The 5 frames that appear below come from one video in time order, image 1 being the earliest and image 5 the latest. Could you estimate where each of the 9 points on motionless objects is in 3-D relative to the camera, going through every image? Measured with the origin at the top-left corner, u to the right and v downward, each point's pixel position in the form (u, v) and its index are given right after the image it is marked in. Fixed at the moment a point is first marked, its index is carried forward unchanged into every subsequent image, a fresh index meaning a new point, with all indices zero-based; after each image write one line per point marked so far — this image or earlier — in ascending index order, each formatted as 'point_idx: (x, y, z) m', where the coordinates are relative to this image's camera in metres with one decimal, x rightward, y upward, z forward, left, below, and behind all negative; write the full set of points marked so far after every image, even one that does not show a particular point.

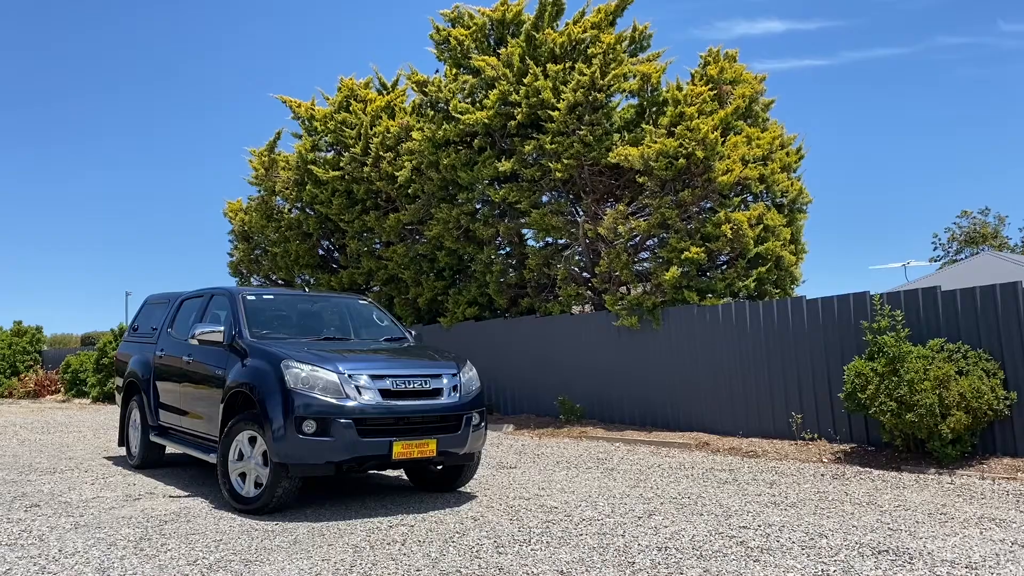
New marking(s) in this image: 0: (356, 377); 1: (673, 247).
0: (-1.2, -0.7, +6.4) m
1: (+2.4, +0.6, +12.2) m
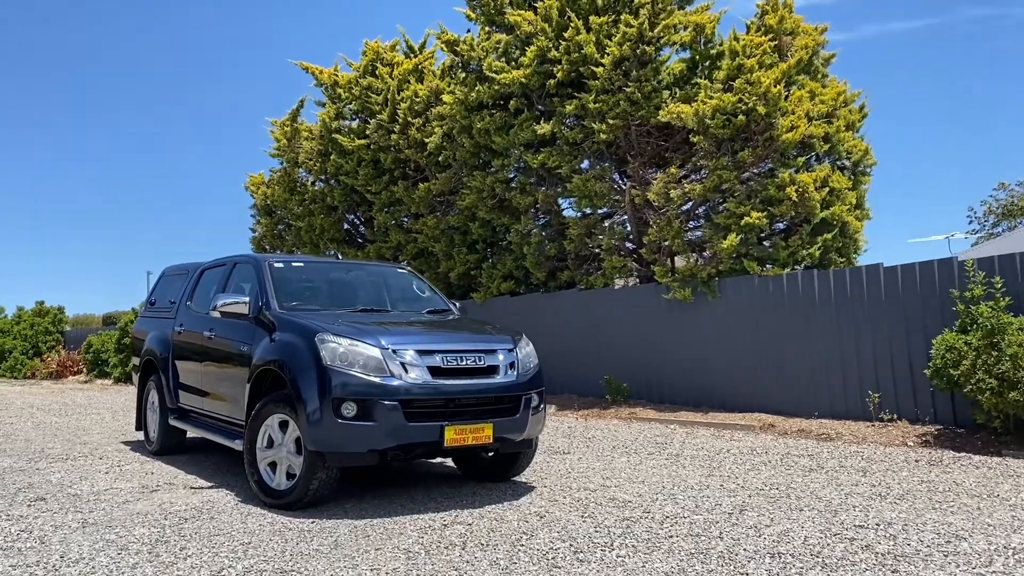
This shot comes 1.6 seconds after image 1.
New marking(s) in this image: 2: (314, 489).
0: (-0.7, -0.4, +5.6) m
1: (+3.0, +1.0, +11.2) m
2: (-1.3, -1.3, +5.5) m
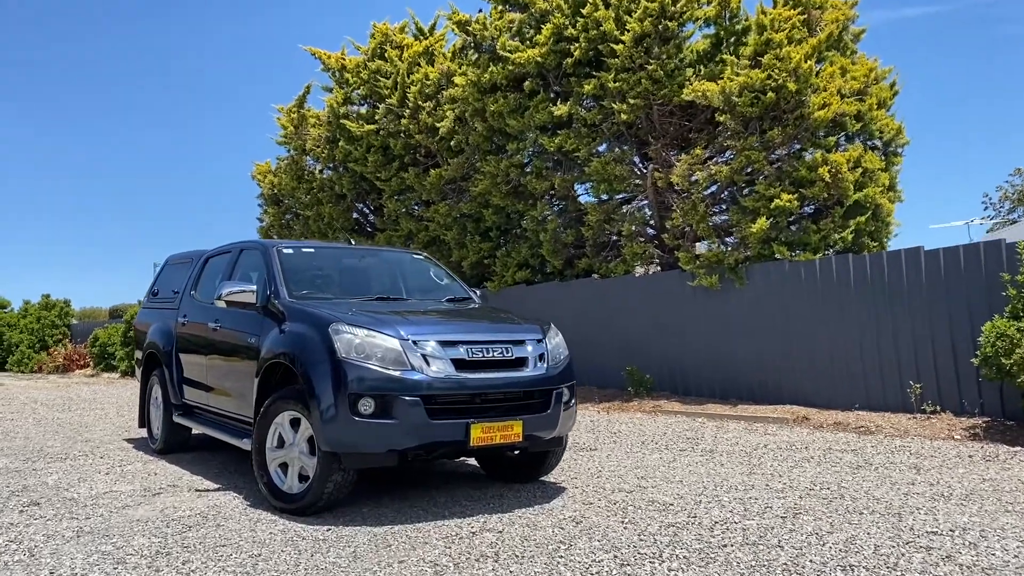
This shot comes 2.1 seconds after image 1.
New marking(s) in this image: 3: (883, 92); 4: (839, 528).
0: (-0.5, -0.3, +5.1) m
1: (+3.2, +1.2, +10.7) m
2: (-1.1, -1.3, +5.1) m
3: (+5.3, +2.8, +11.7) m
4: (+1.9, -1.4, +4.7) m
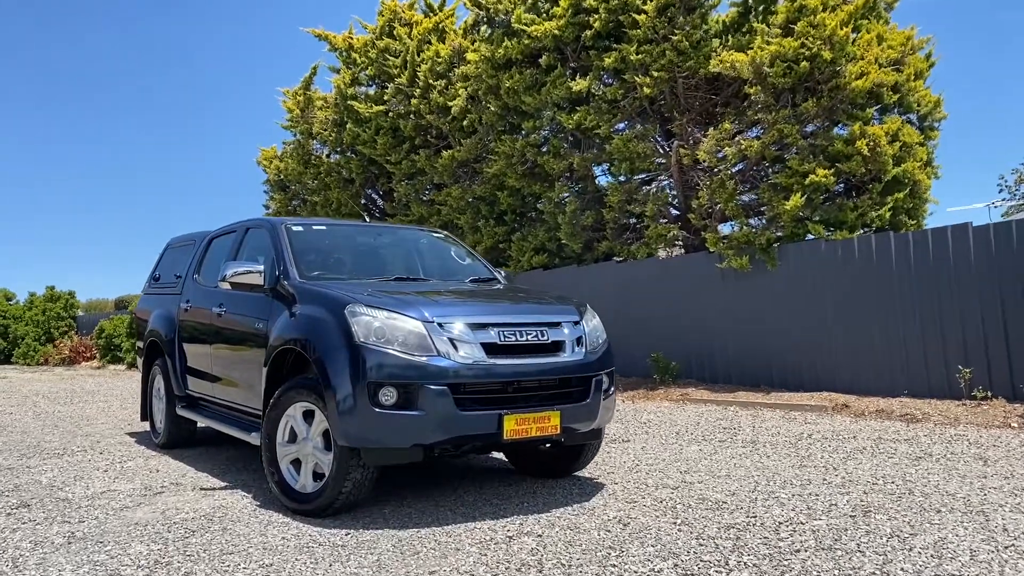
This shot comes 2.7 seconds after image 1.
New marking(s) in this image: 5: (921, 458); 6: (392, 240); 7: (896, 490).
0: (-0.3, -0.2, +4.6) m
1: (+3.4, +1.4, +10.1) m
2: (-0.9, -1.1, +4.6) m
3: (+5.5, +3.0, +11.1) m
4: (+2.1, -1.2, +4.2) m
5: (+3.1, -1.3, +6.2) m
6: (-0.9, +0.4, +6.5) m
7: (+2.4, -1.3, +5.2) m
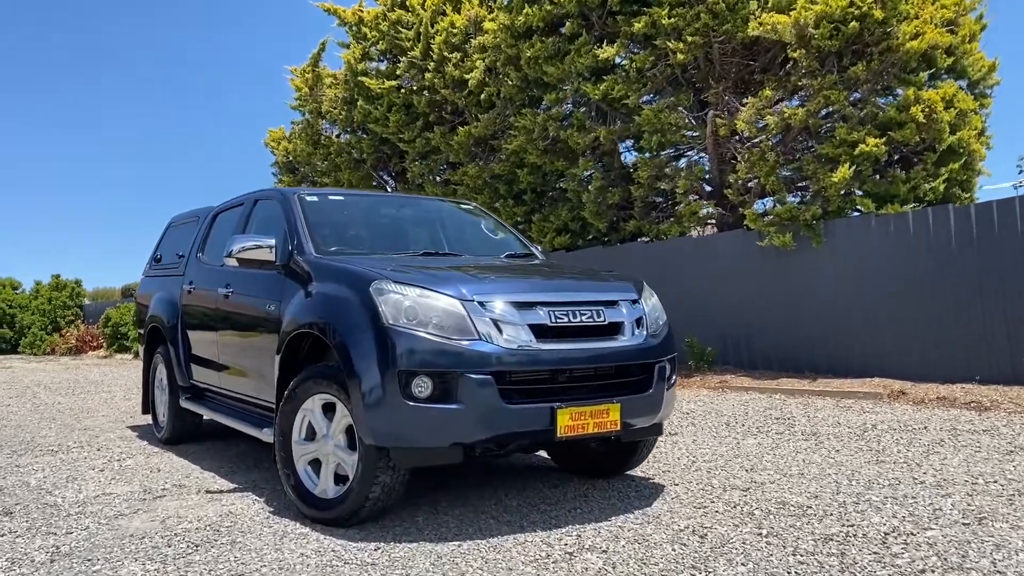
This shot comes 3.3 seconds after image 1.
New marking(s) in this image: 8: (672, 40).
0: (-0.1, -0.1, +3.9) m
1: (+3.7, +1.7, +9.4) m
2: (-0.7, -1.0, +4.0) m
3: (+5.8, +3.3, +10.3) m
4: (+2.3, -1.1, +3.6) m
5: (+3.3, -1.1, +5.5) m
6: (-0.7, +0.5, +5.8) m
7: (+2.6, -1.1, +4.5) m
8: (+2.0, +3.1, +10.5) m
